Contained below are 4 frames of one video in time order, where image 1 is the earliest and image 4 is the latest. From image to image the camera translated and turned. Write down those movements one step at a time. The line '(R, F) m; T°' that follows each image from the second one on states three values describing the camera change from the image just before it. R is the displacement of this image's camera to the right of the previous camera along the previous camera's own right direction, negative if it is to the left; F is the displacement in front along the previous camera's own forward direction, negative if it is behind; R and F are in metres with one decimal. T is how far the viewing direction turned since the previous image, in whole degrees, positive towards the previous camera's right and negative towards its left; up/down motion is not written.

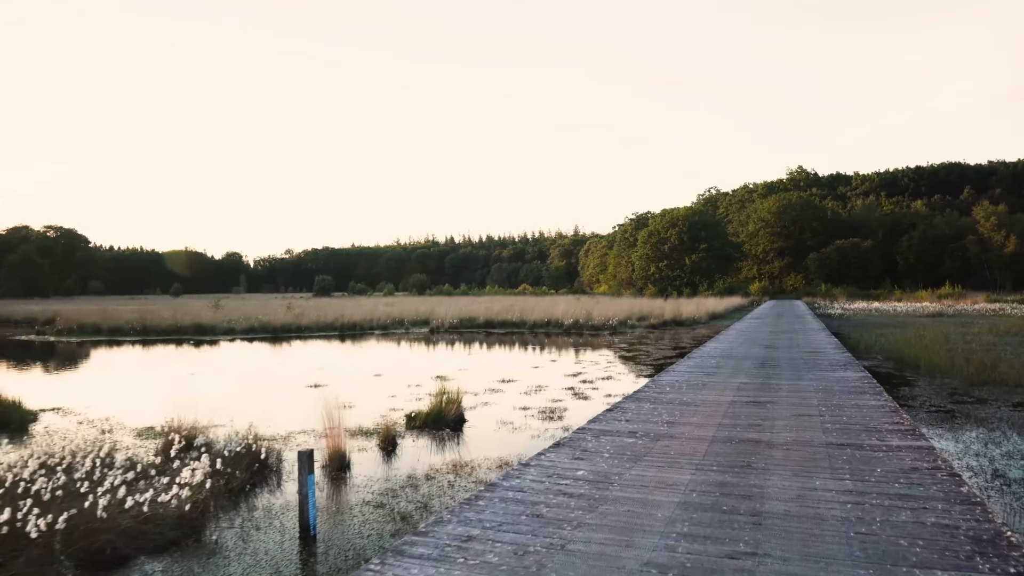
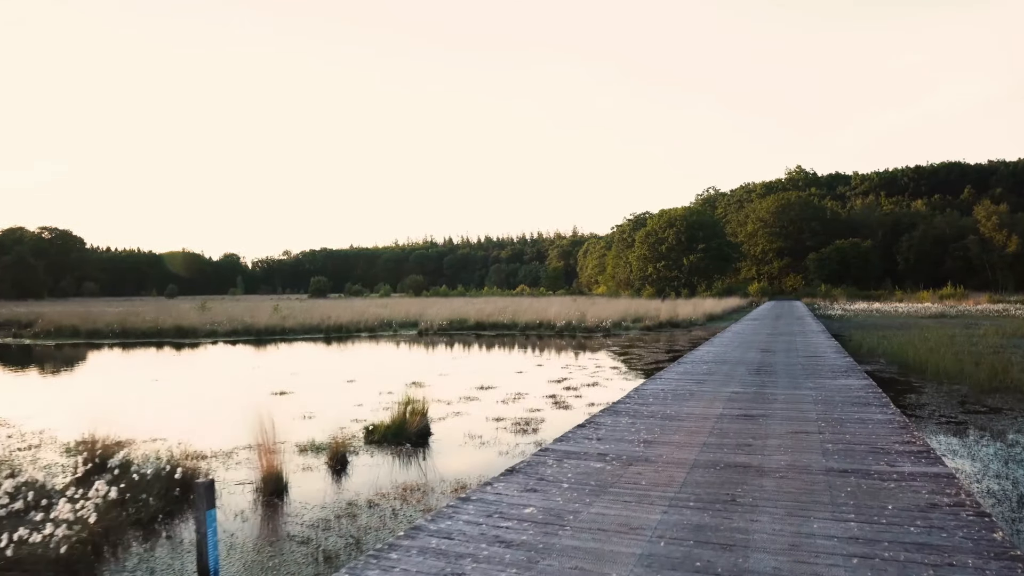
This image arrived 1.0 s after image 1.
(+0.3, +0.6) m; 0°
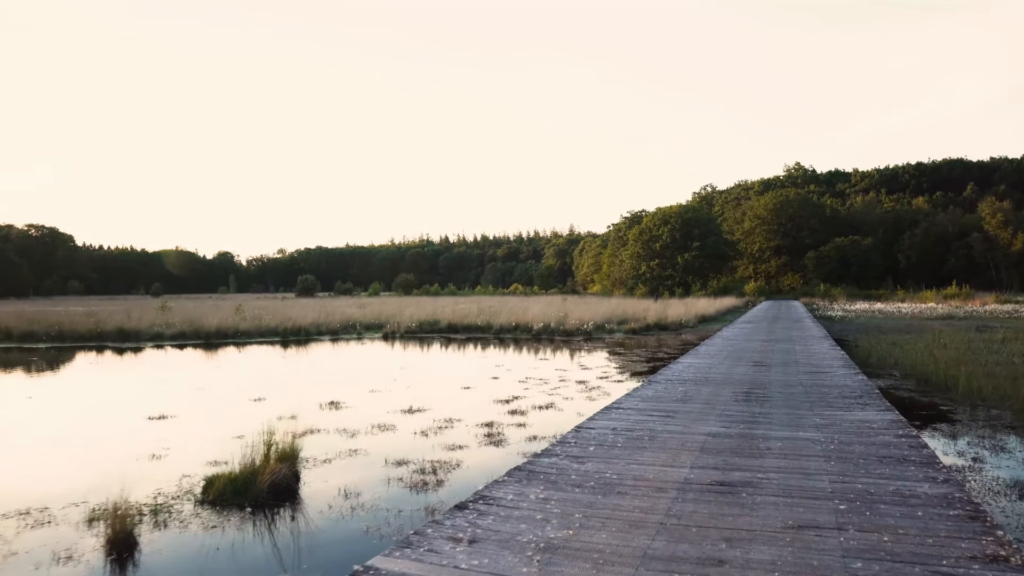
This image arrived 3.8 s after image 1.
(+0.8, +1.7) m; 0°
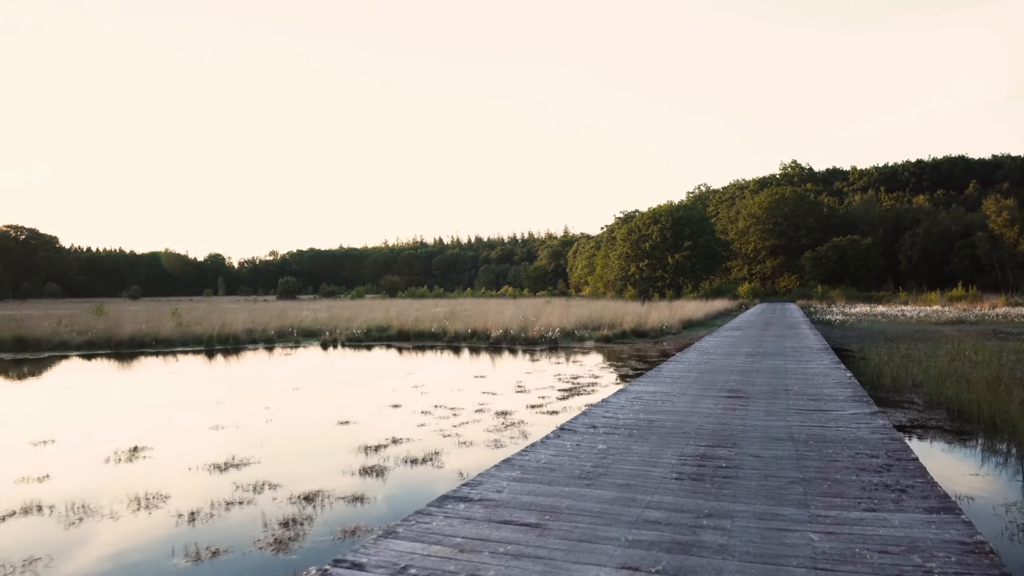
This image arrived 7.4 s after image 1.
(+1.2, +2.3) m; 0°
